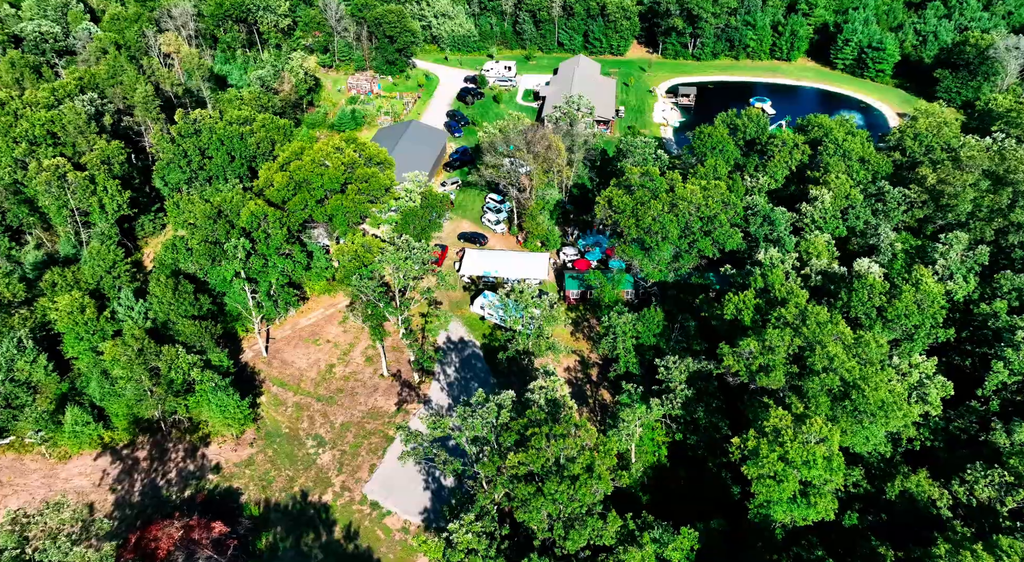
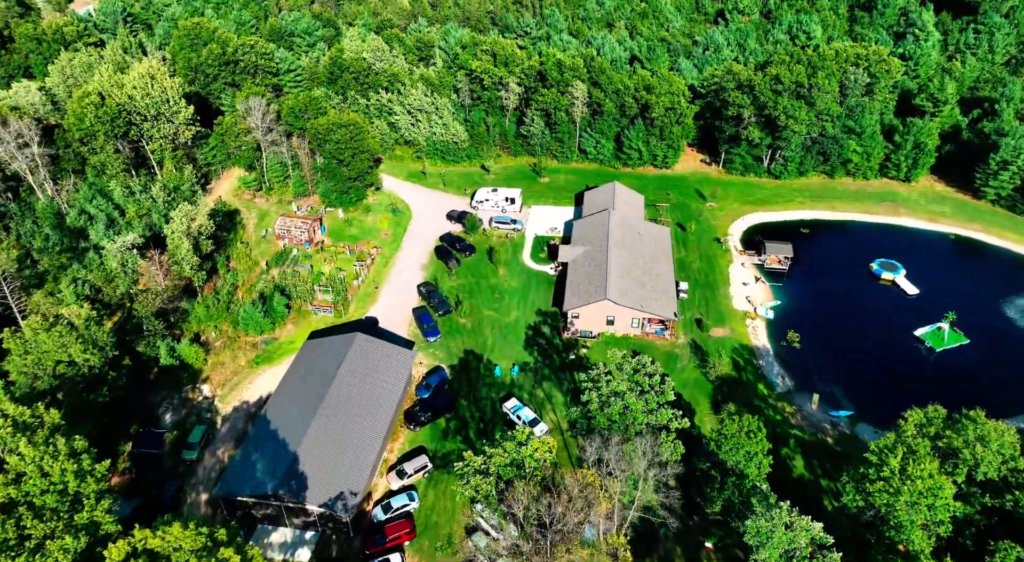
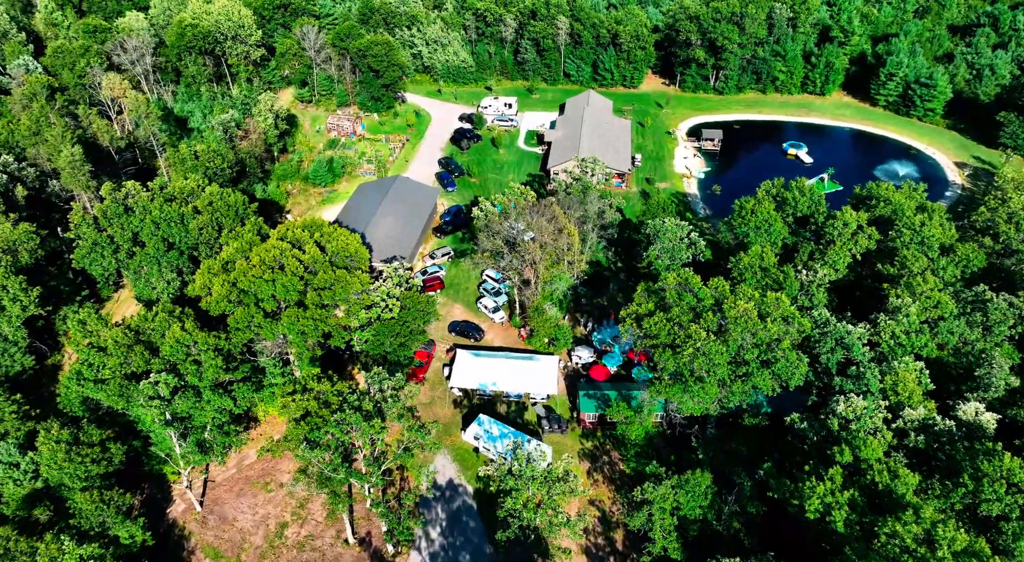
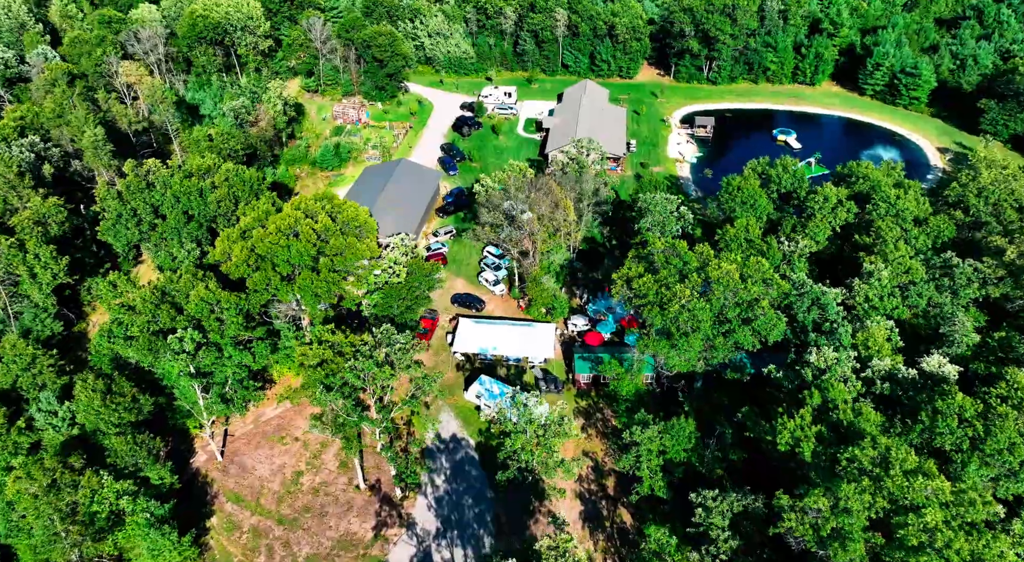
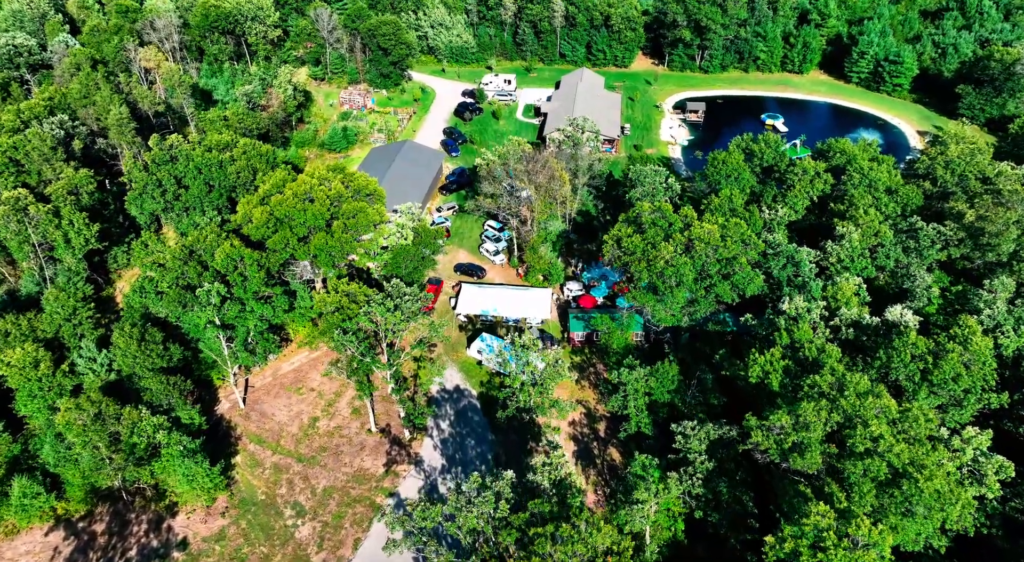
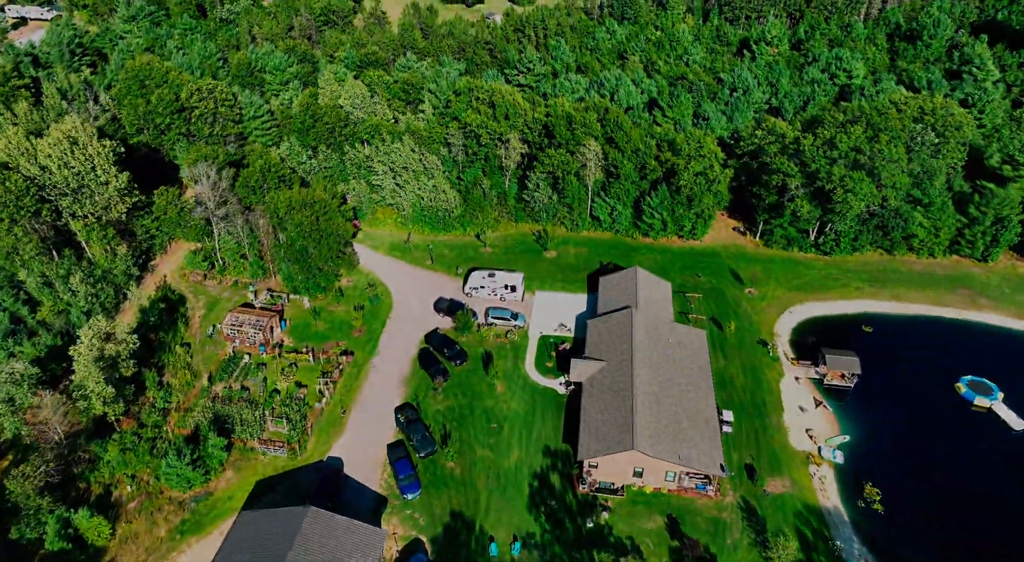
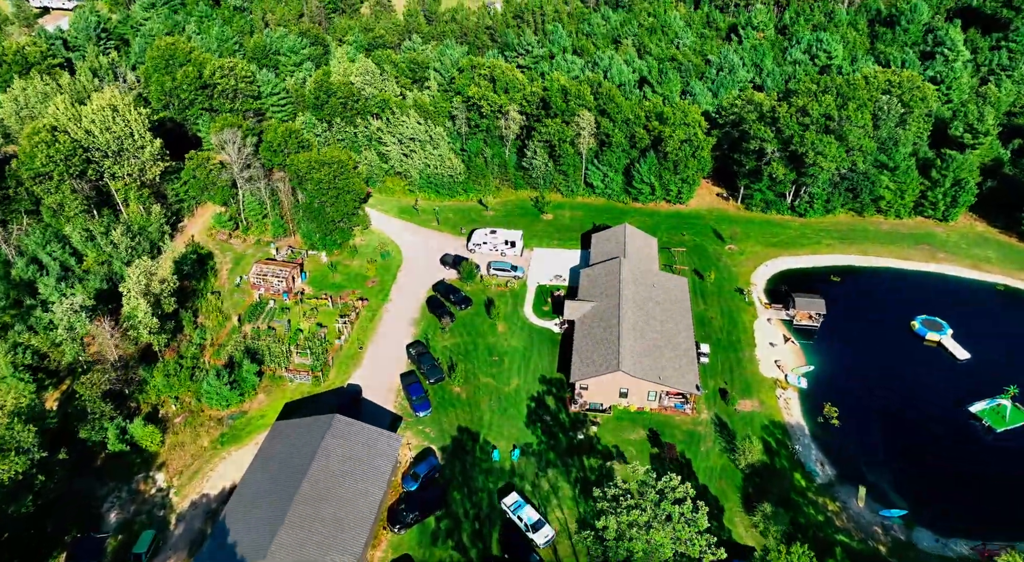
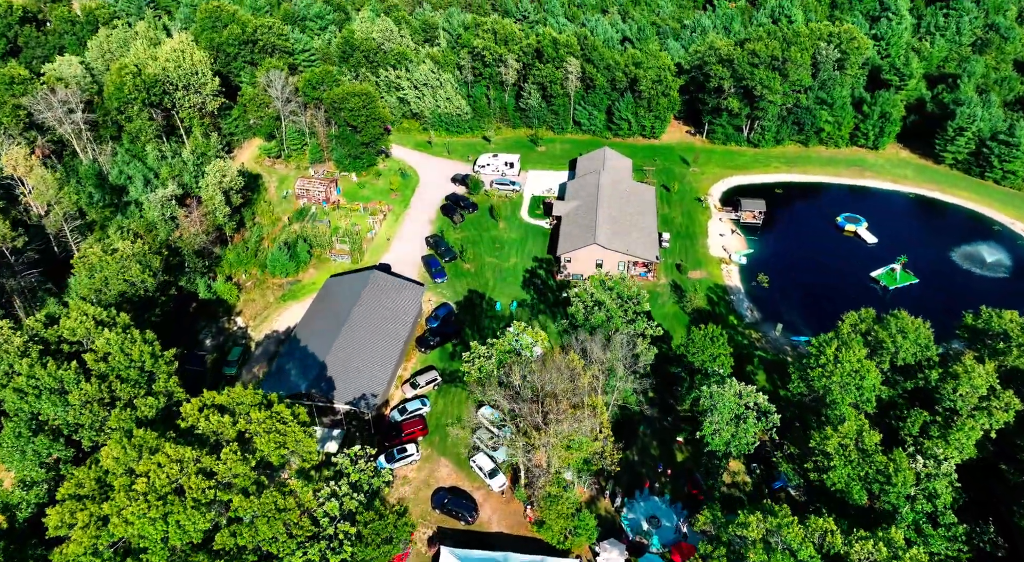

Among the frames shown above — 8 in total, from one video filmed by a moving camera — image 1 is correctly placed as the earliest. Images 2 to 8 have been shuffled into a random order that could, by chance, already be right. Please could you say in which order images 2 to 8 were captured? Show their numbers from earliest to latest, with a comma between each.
5, 4, 3, 8, 2, 7, 6
